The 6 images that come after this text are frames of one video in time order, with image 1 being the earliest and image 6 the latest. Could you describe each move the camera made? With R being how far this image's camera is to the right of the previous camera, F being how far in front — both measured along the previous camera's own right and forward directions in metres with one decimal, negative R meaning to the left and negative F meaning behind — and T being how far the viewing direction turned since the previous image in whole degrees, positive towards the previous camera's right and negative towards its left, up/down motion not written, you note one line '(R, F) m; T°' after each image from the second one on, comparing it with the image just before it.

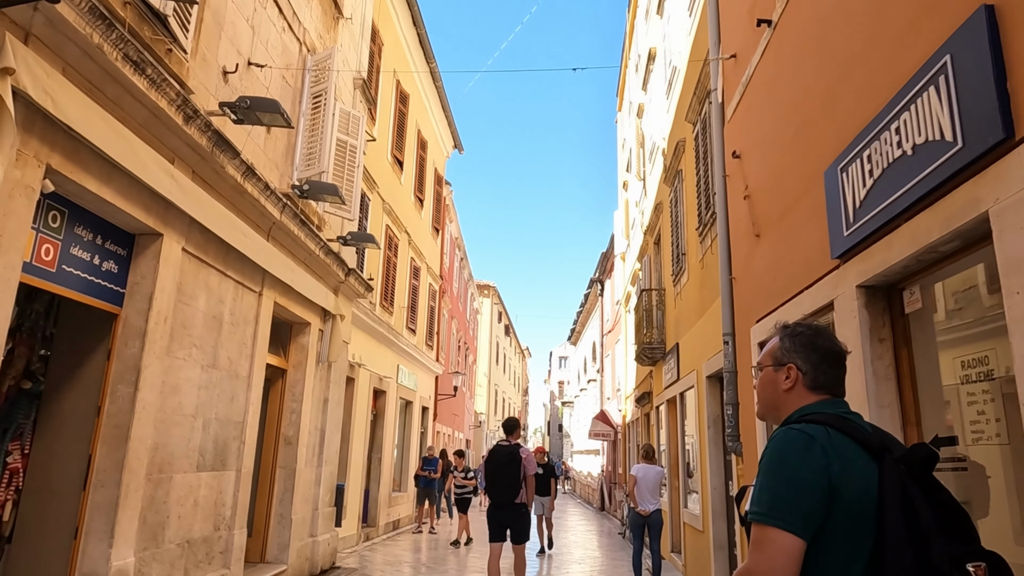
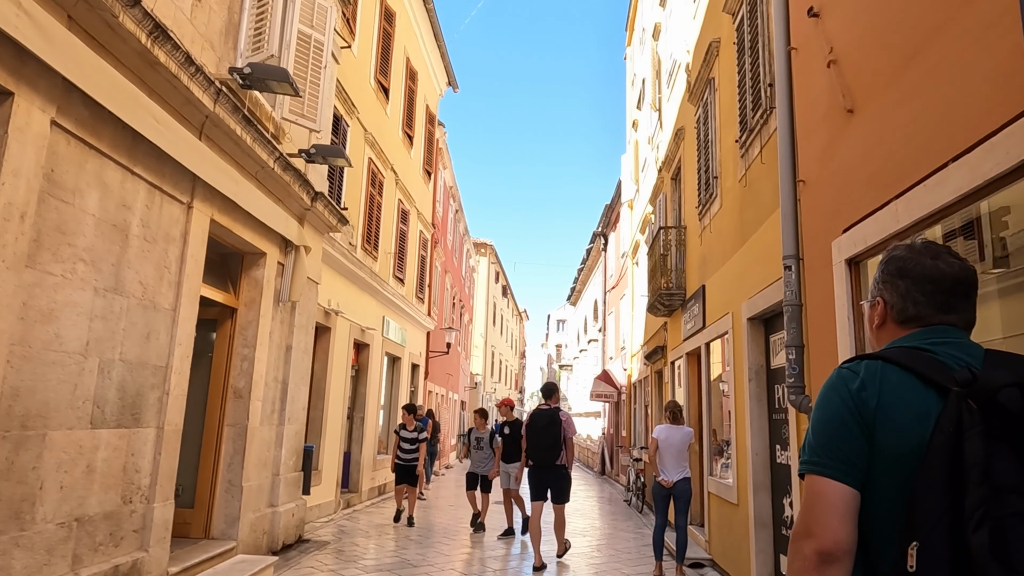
(0.0, +1.5) m; 0°
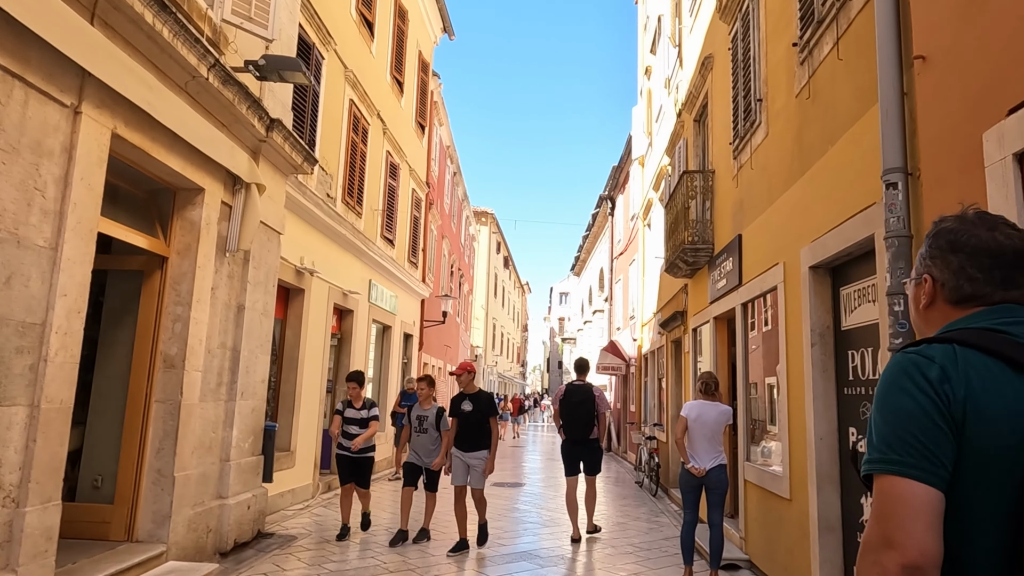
(0.0, +1.4) m; 0°
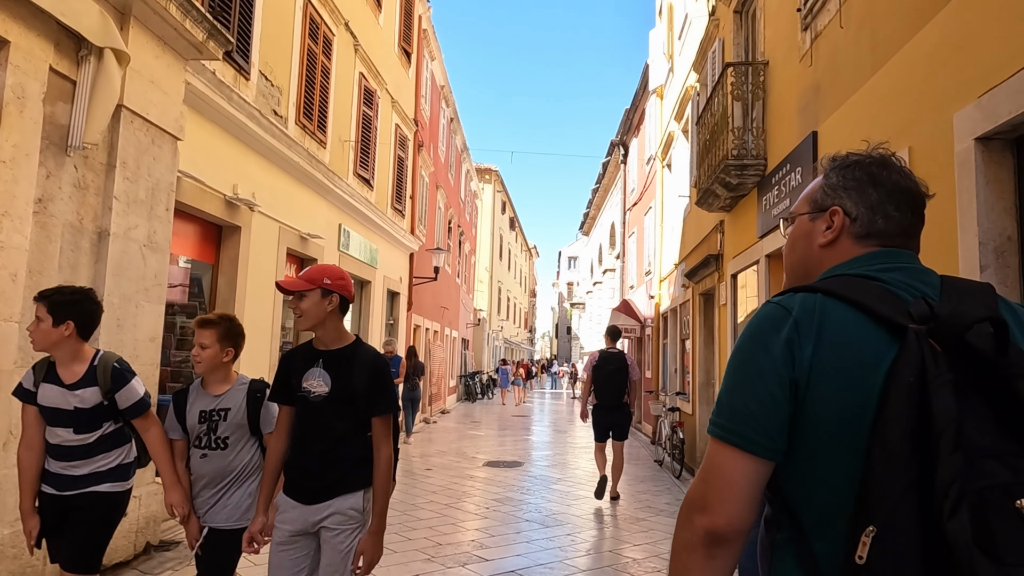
(+0.2, +2.0) m; -1°
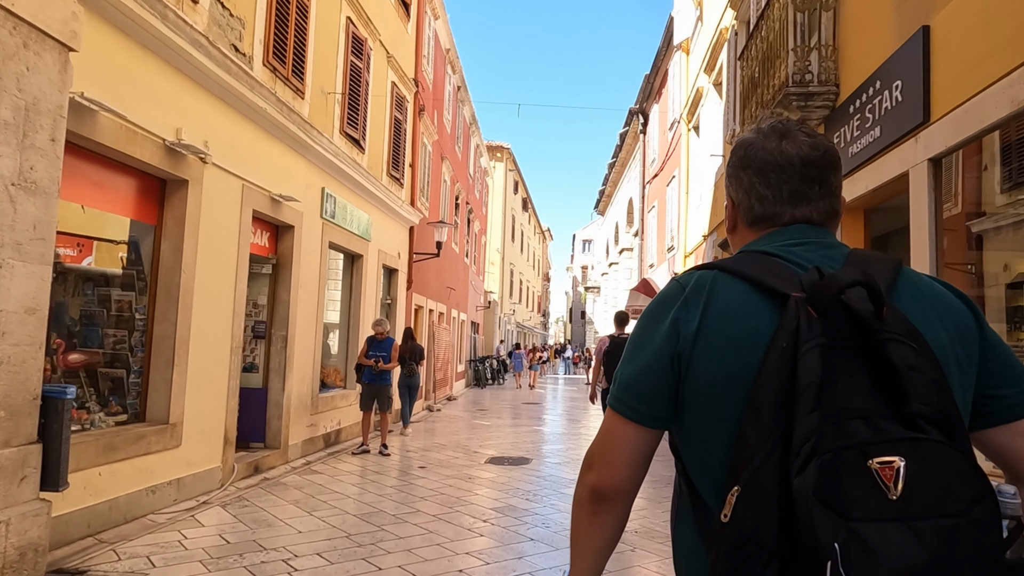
(+0.1, +1.3) m; -1°
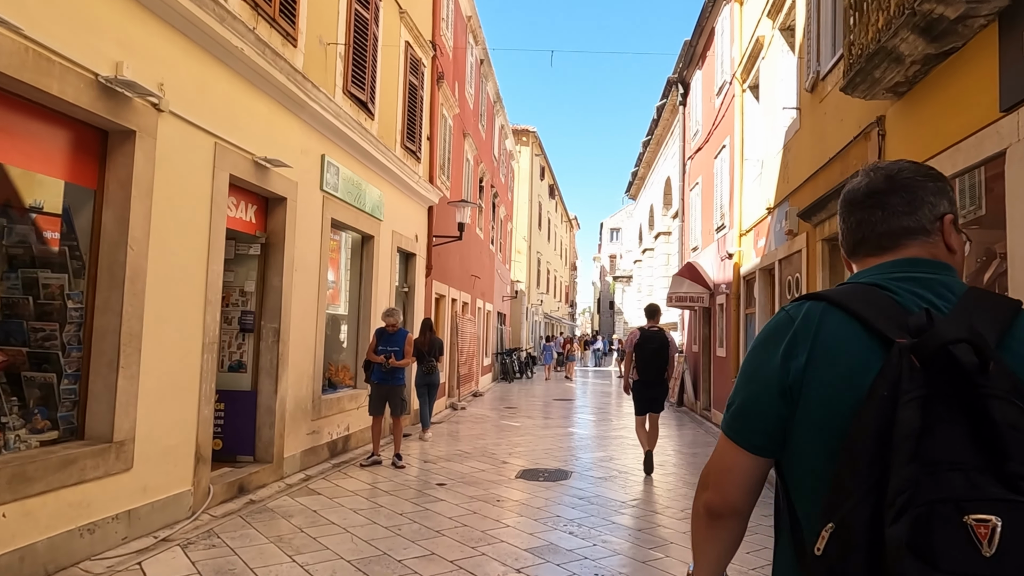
(-0.1, +1.5) m; -2°
